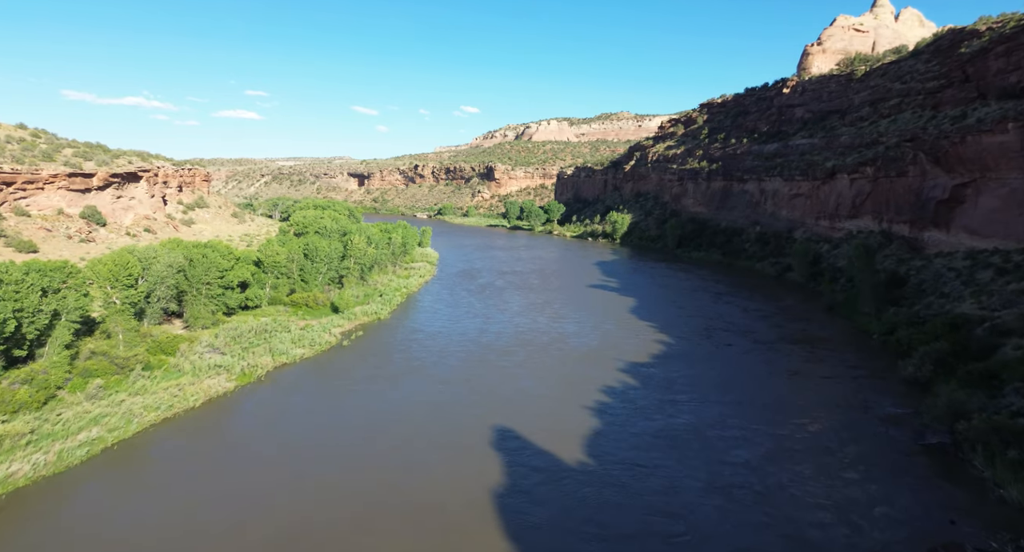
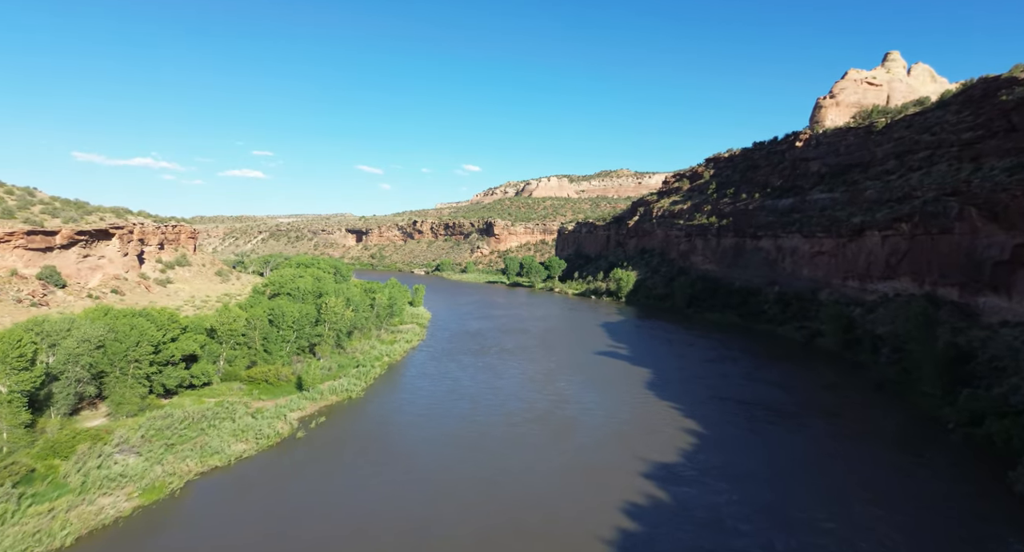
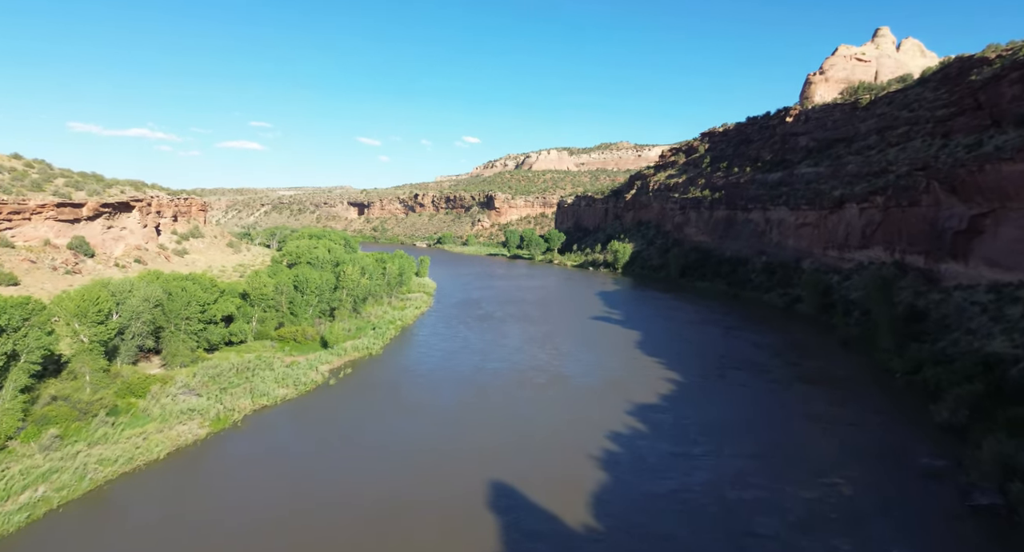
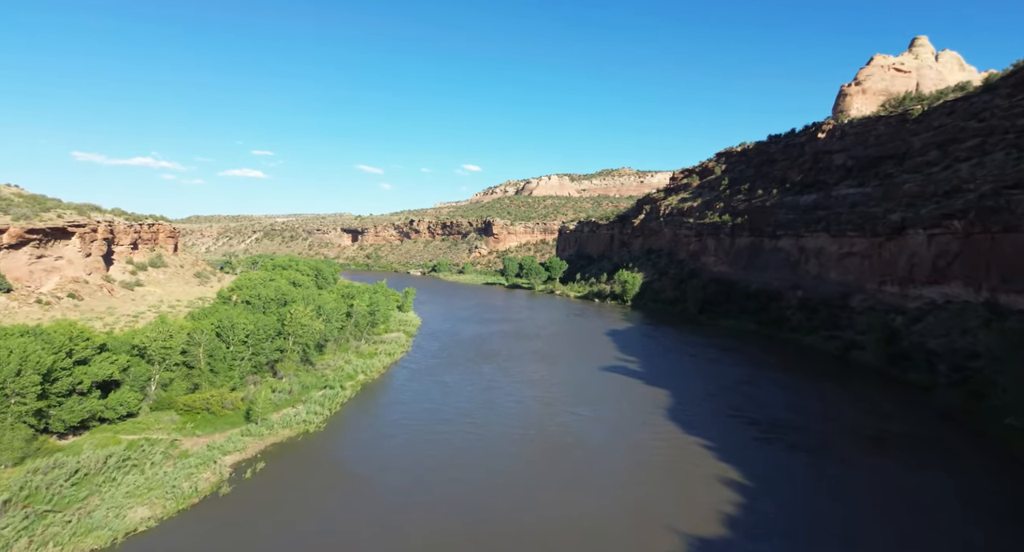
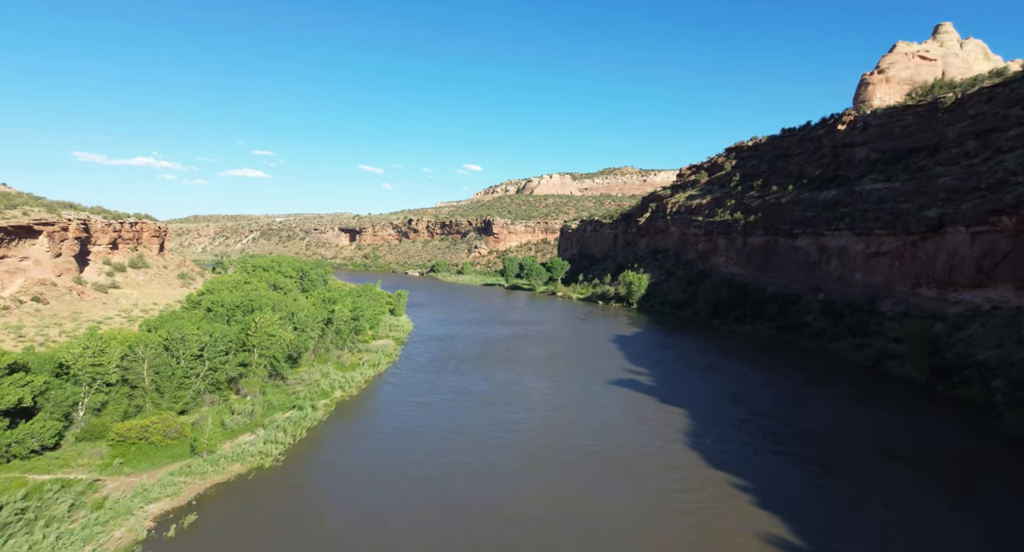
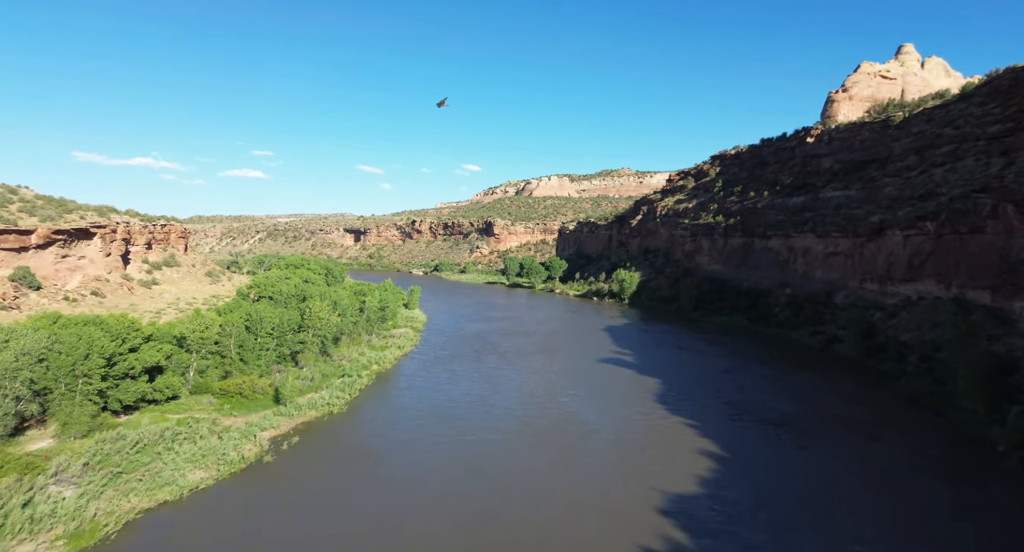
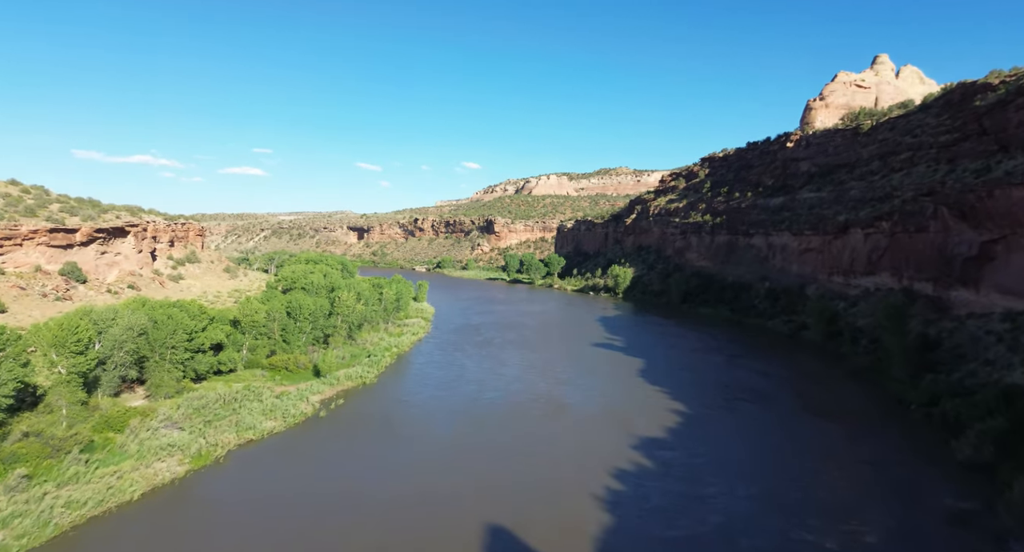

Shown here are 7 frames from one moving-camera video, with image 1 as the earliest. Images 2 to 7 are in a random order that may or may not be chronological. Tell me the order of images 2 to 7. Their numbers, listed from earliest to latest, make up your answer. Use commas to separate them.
3, 7, 2, 6, 4, 5
